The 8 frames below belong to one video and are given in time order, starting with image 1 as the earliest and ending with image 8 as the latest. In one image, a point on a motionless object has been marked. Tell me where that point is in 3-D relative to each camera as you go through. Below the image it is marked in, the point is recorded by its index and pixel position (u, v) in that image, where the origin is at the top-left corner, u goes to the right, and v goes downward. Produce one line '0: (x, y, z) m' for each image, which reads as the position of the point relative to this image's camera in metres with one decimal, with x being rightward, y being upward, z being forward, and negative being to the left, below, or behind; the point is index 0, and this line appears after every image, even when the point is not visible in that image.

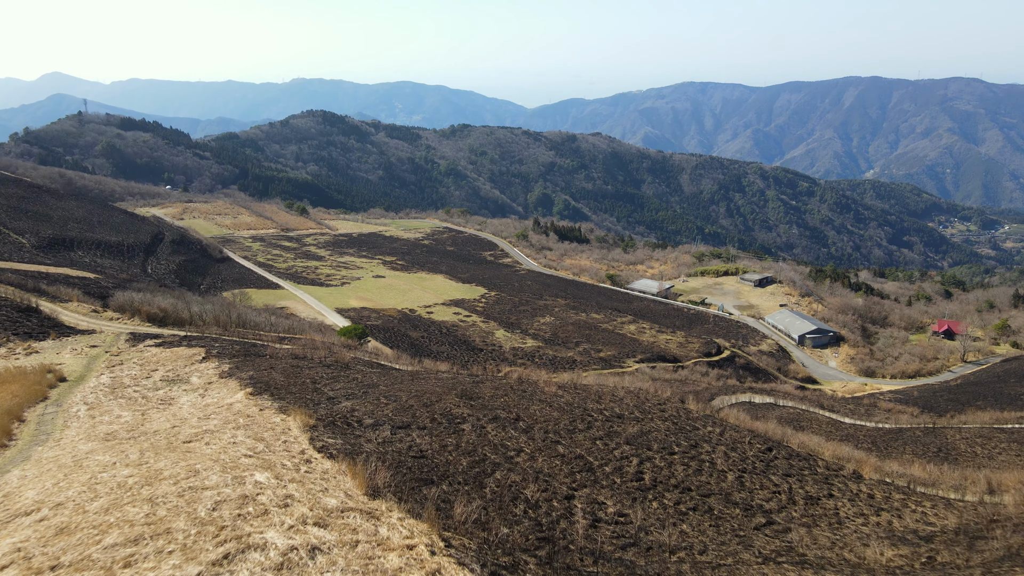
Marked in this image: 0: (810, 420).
0: (+8.1, -3.8, +19.9) m
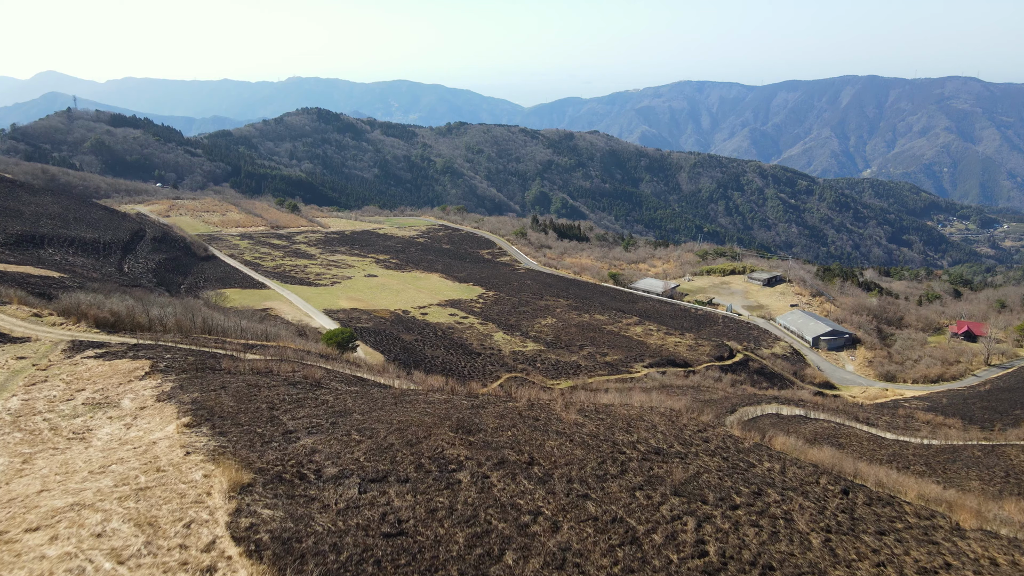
0: (+8.2, -3.8, +17.7) m
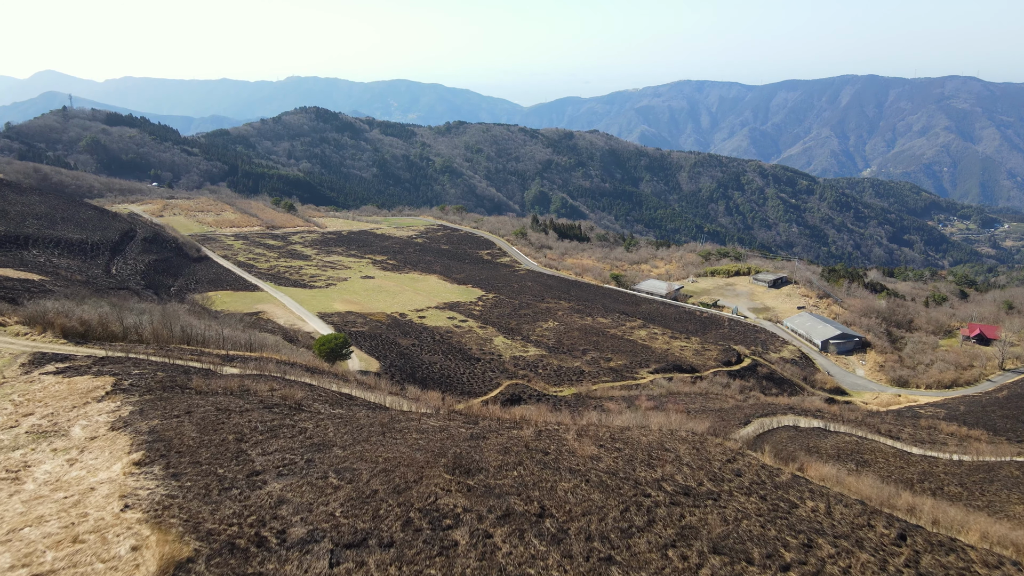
0: (+8.3, -3.9, +16.5) m
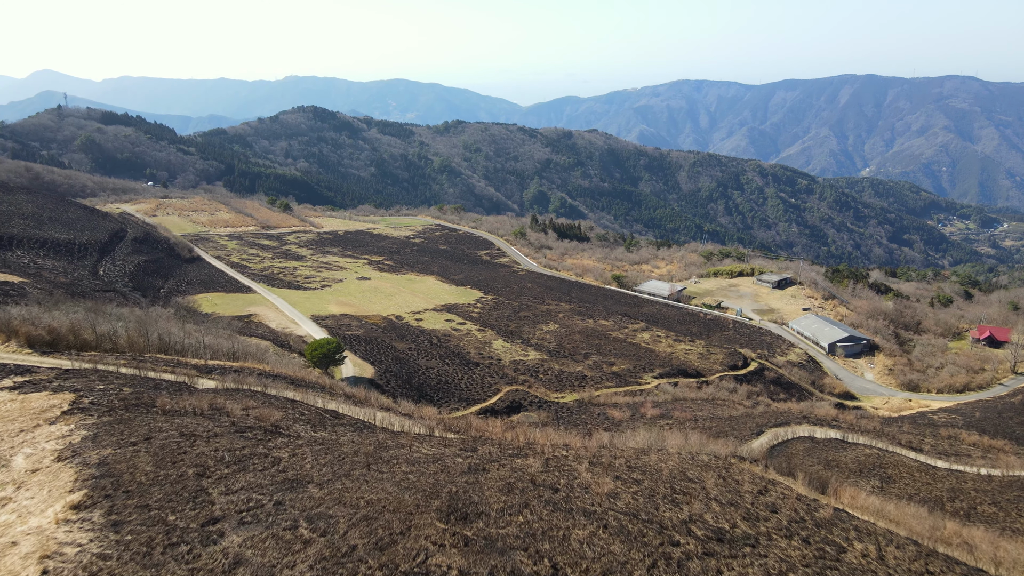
0: (+8.3, -4.0, +15.5) m
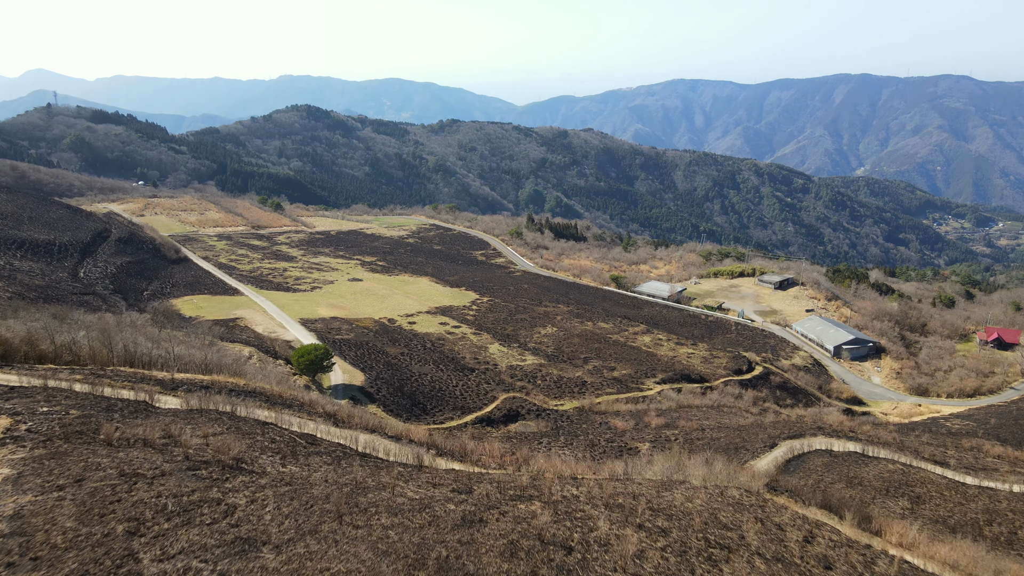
0: (+8.2, -4.1, +14.4) m
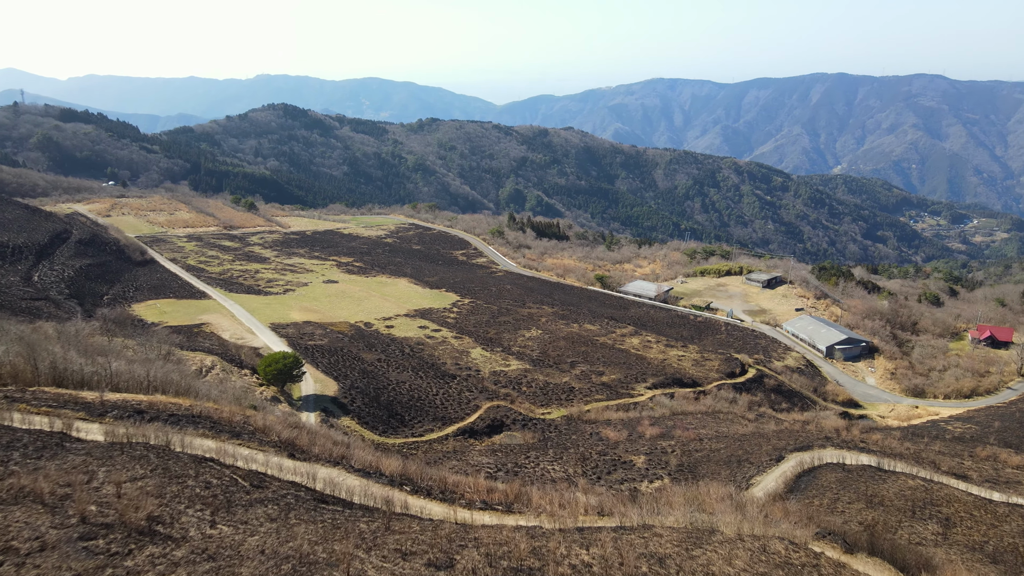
0: (+8.0, -4.1, +13.1) m
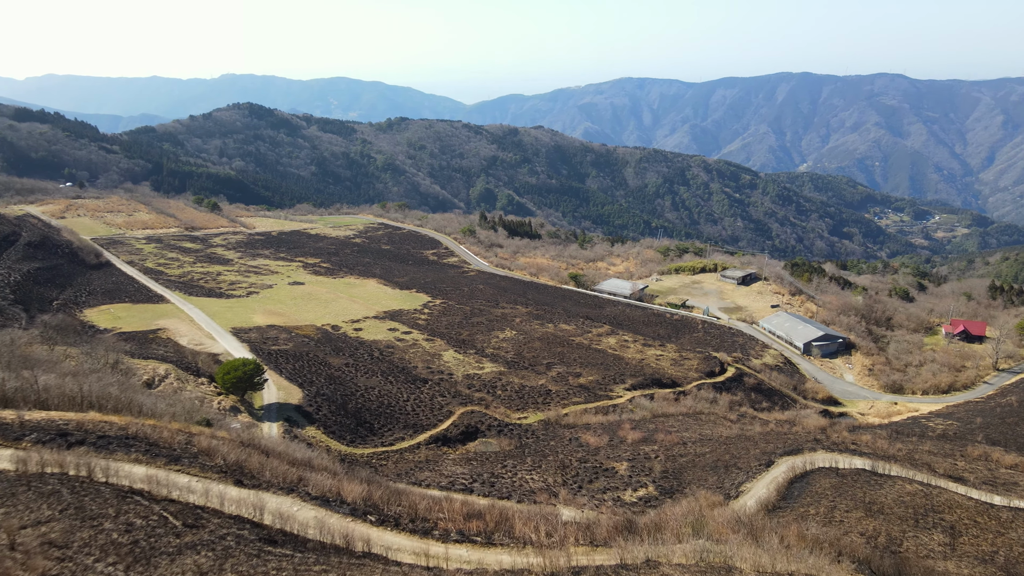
0: (+7.6, -4.0, +12.3) m
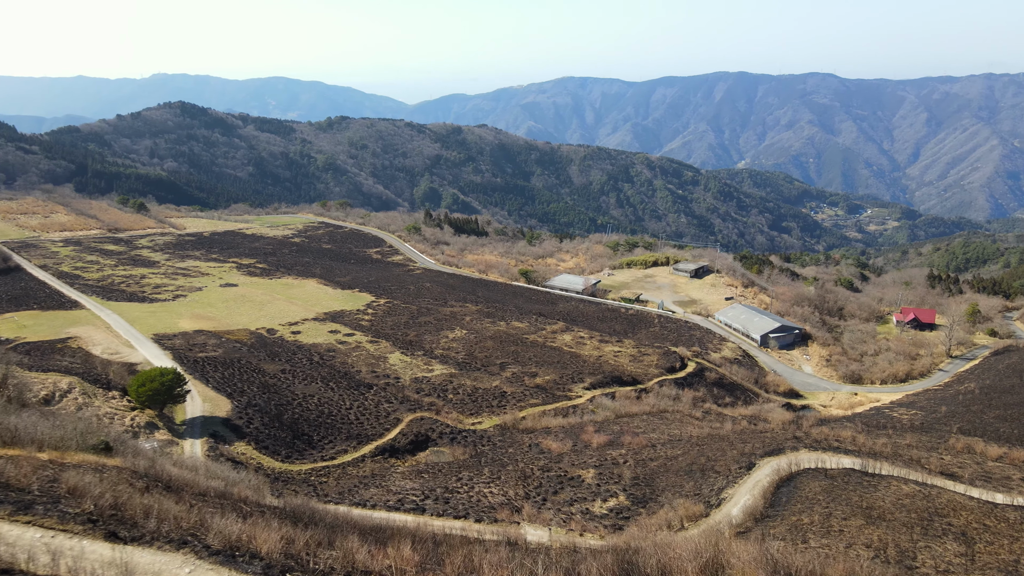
0: (+7.0, -3.7, +11.1) m
